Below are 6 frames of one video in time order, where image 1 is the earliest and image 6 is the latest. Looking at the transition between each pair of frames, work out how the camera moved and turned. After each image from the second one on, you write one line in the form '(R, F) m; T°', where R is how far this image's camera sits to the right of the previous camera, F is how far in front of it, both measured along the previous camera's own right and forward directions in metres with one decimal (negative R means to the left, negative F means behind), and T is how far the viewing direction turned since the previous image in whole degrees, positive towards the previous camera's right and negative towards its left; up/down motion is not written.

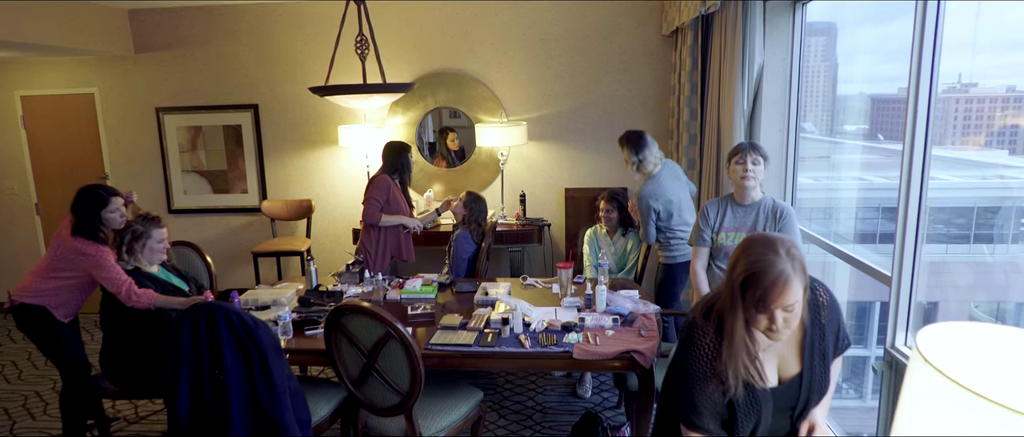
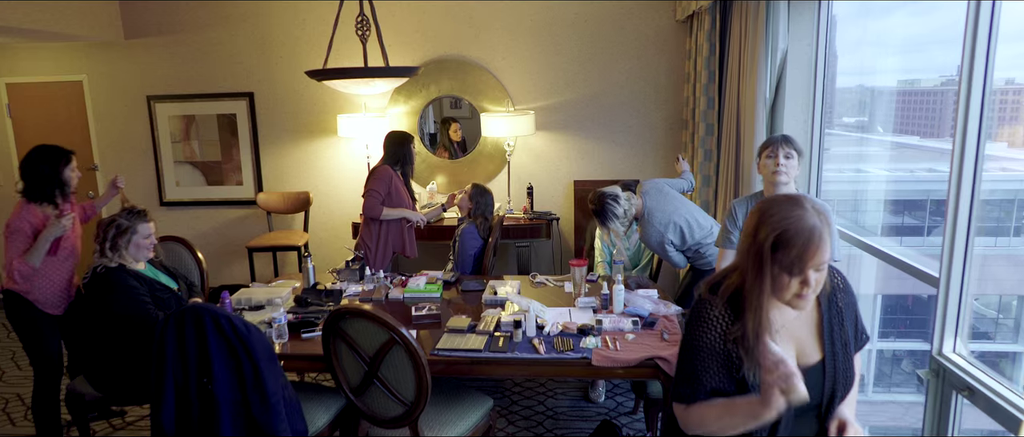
(-0.1, +0.2) m; 0°
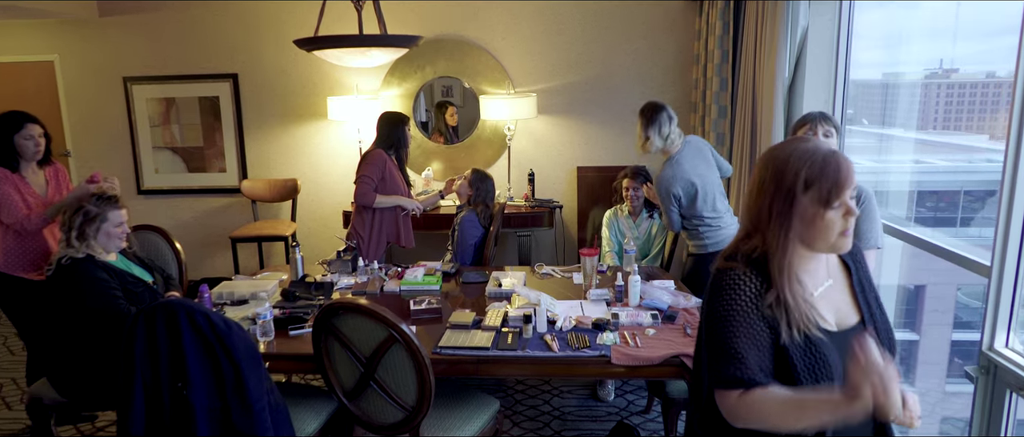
(-0.1, +0.2) m; +1°
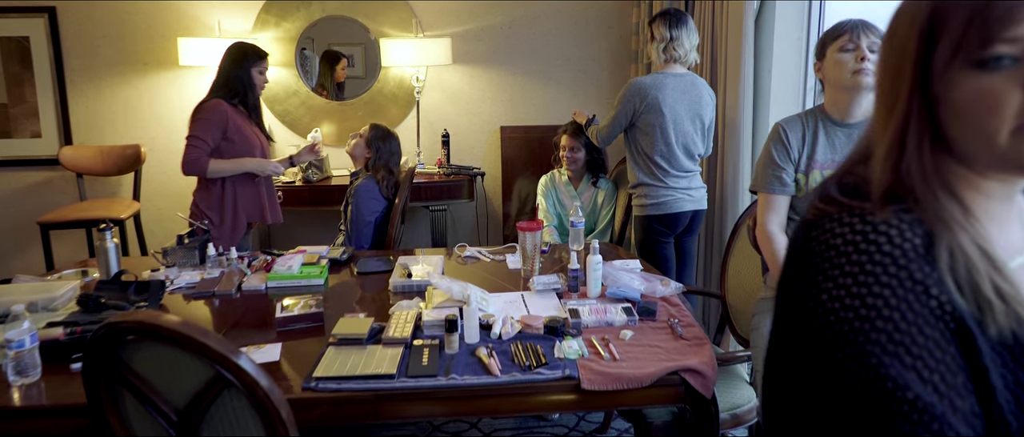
(0.0, +0.8) m; +8°
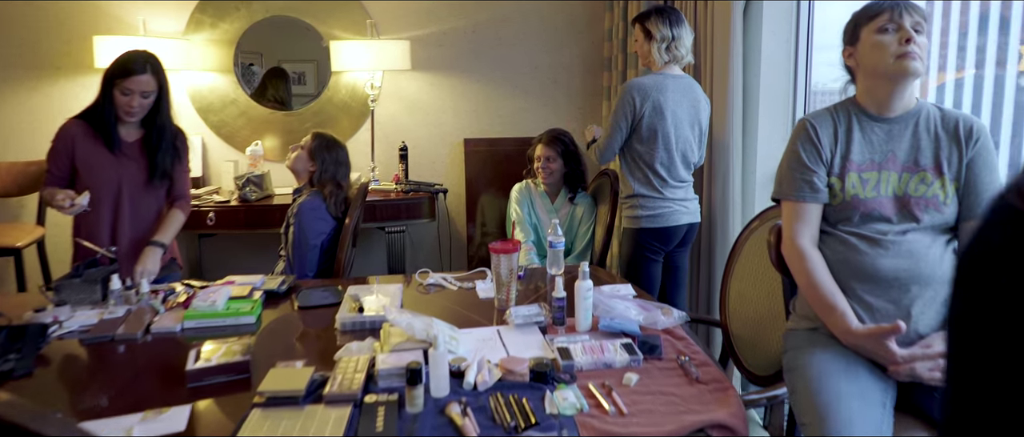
(0.0, +0.3) m; +4°
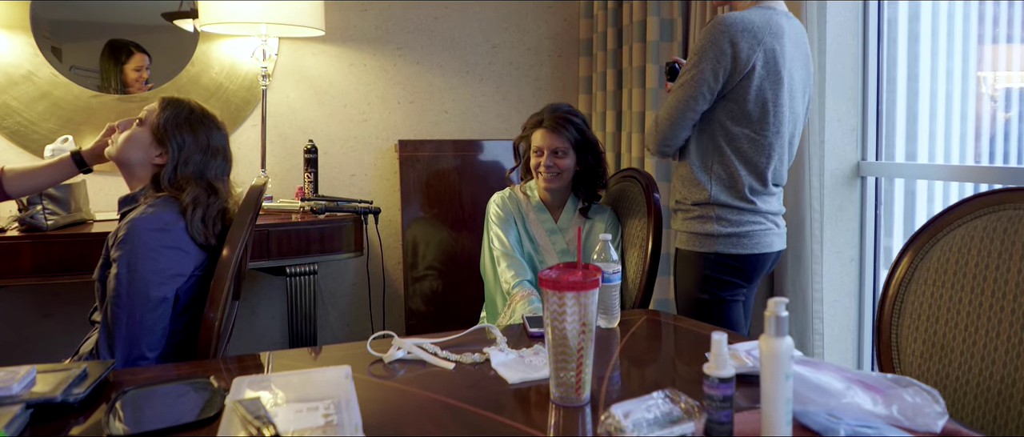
(-0.3, +1.0) m; +11°
